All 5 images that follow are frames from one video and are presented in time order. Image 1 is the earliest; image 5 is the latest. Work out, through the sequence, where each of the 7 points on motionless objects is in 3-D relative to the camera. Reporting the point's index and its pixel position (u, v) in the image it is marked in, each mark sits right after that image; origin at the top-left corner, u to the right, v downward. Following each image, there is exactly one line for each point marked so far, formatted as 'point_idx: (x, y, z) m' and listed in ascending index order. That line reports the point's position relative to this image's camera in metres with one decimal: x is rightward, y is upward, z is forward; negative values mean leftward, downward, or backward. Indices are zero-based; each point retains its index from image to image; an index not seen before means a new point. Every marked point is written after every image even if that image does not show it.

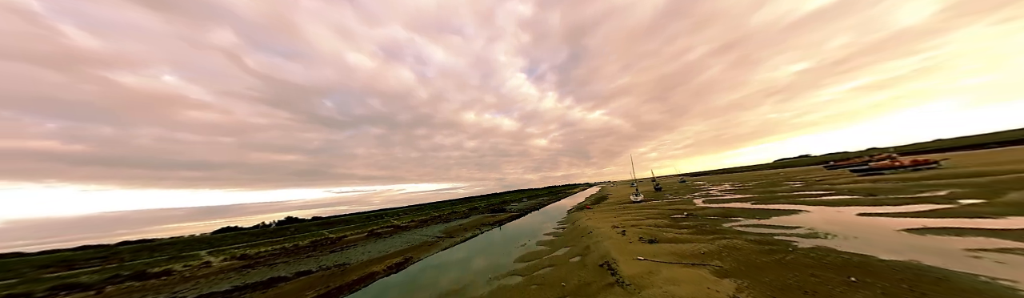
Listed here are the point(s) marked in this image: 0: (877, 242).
0: (+24.0, -6.0, +13.0) m
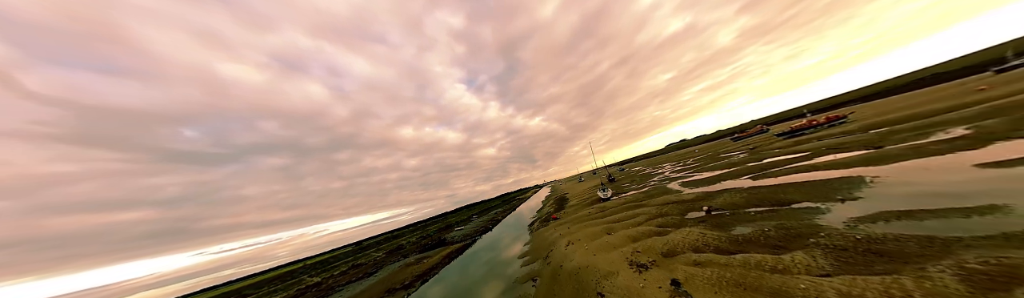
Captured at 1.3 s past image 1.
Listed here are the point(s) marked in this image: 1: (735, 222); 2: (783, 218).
0: (+20.8, -1.6, +4.4) m
1: (+15.4, -5.0, +13.5) m
2: (+16.9, -4.3, +12.2) m
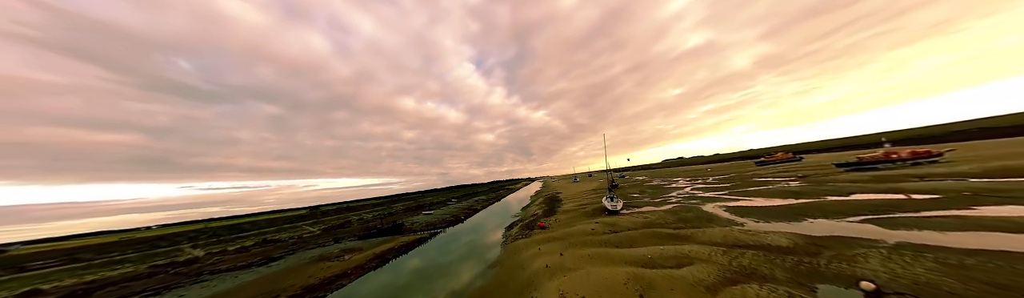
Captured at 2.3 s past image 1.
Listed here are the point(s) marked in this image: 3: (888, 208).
0: (+19.0, -3.3, -4.8) m
1: (+13.0, -5.3, +4.4) m
2: (+14.6, -4.9, +3.1) m
3: (+33.0, -5.2, +17.3) m
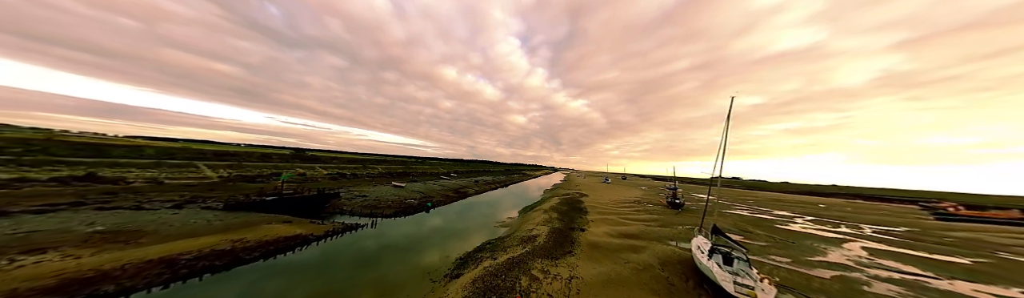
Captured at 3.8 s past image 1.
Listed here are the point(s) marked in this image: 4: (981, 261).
0: (+12.5, -5.5, -22.1) m
1: (+7.7, -5.7, -12.1) m
2: (+9.1, -5.7, -13.6) m
3: (+29.1, -8.4, -2.1) m
4: (+47.3, -11.1, +20.1) m
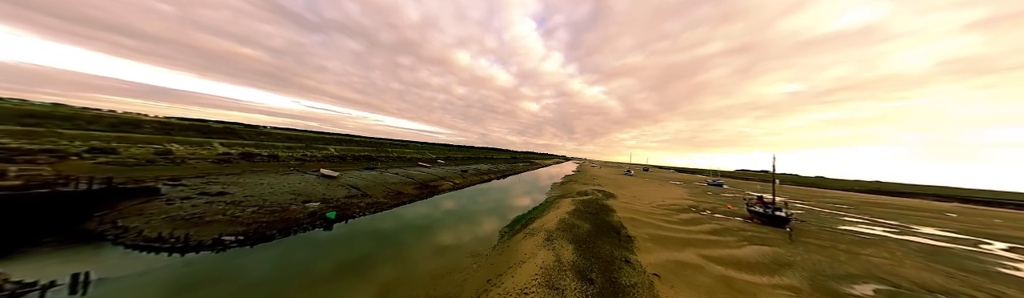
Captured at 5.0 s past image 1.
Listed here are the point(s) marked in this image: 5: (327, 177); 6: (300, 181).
0: (+8.1, -6.2, -34.2) m
1: (+3.9, -5.7, -23.9) m
2: (+5.2, -5.8, -25.5) m
3: (+25.7, -8.3, -15.0) m
4: (+45.2, -10.1, +6.2) m
5: (-20.1, -3.1, +22.1) m
6: (-20.0, -3.4, +19.3) m
